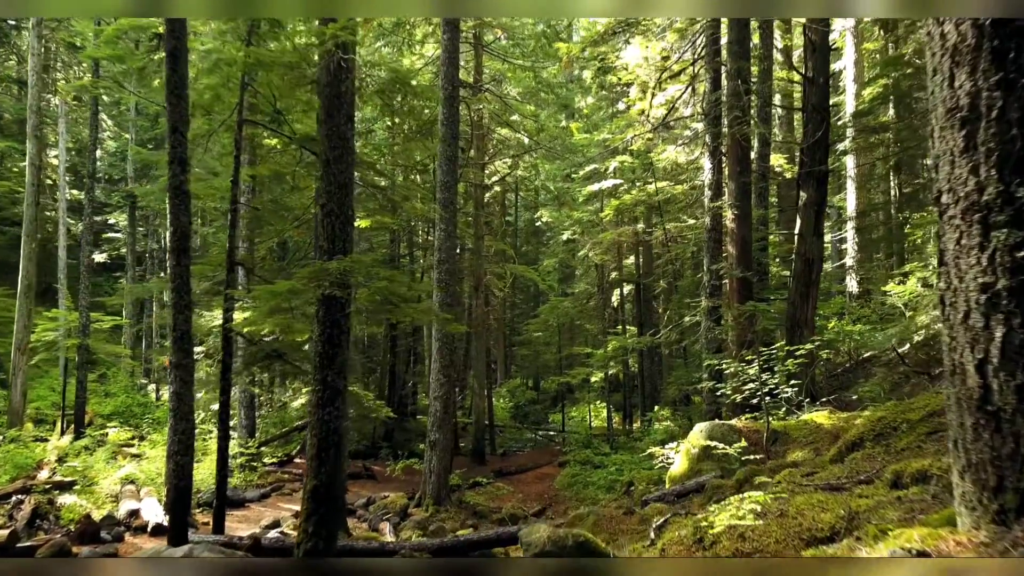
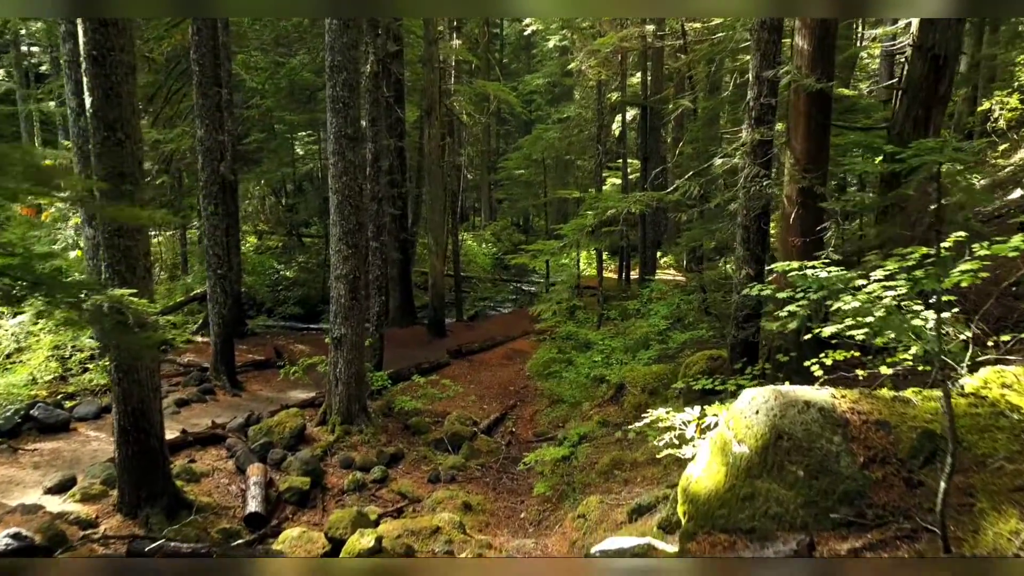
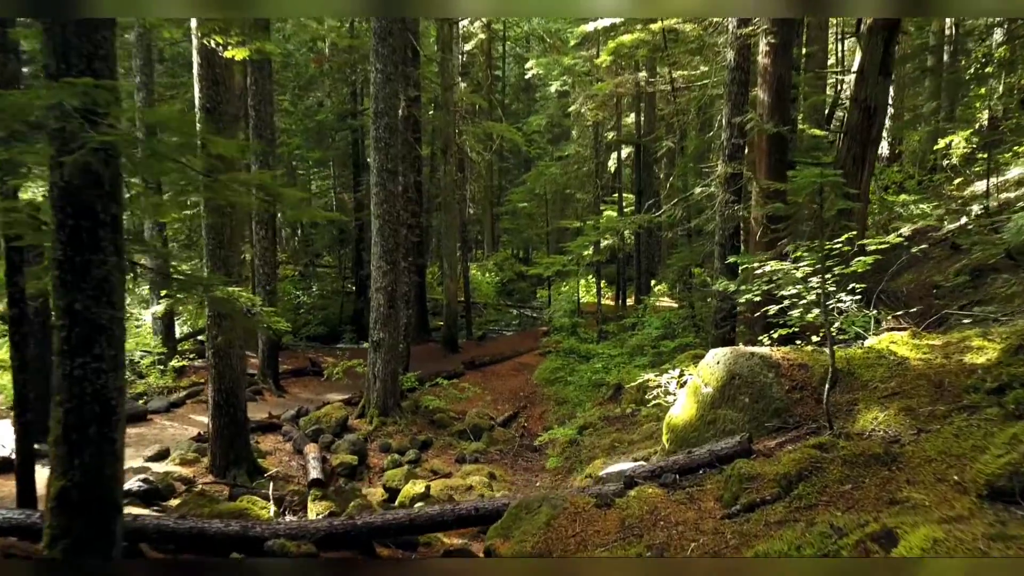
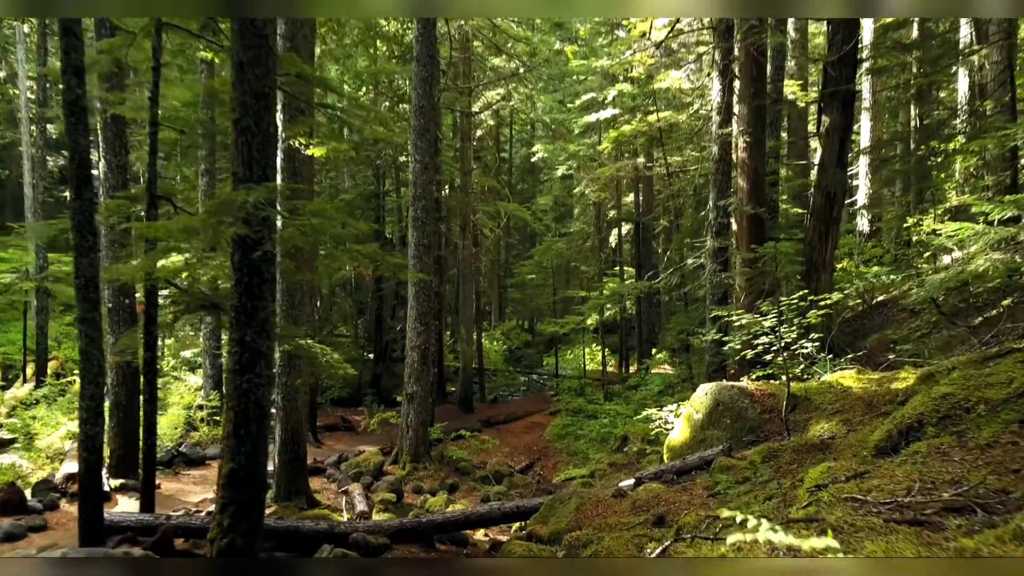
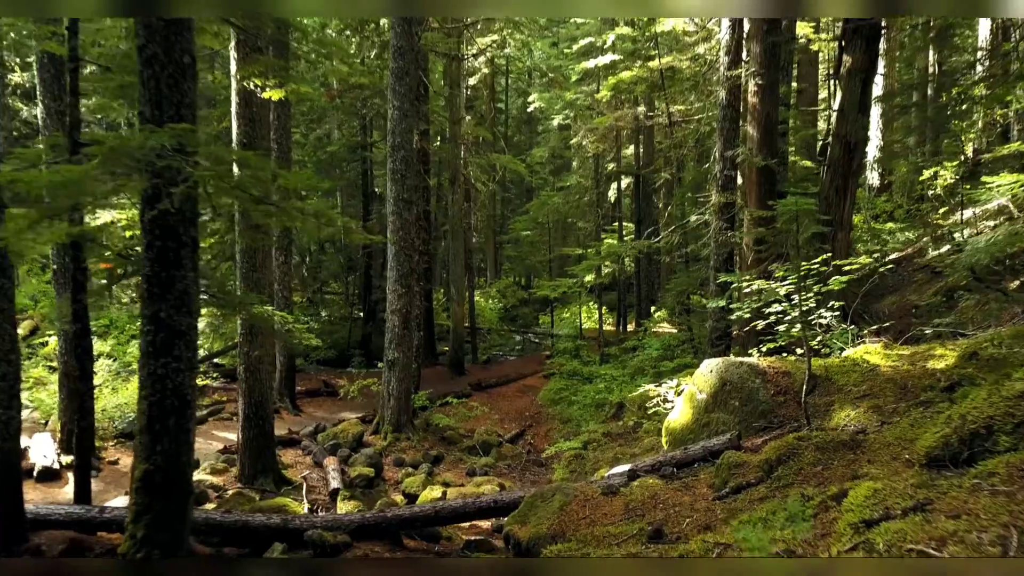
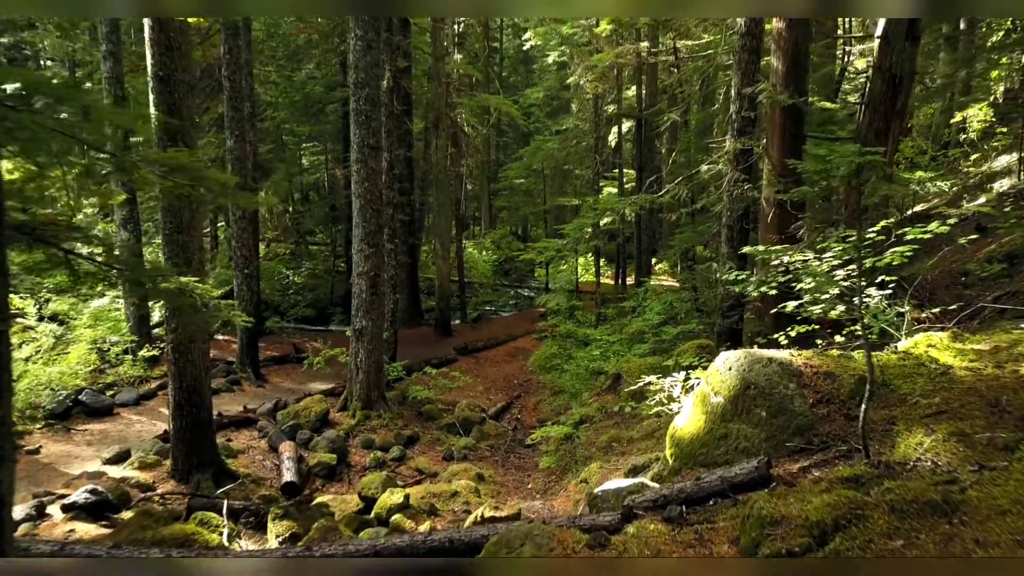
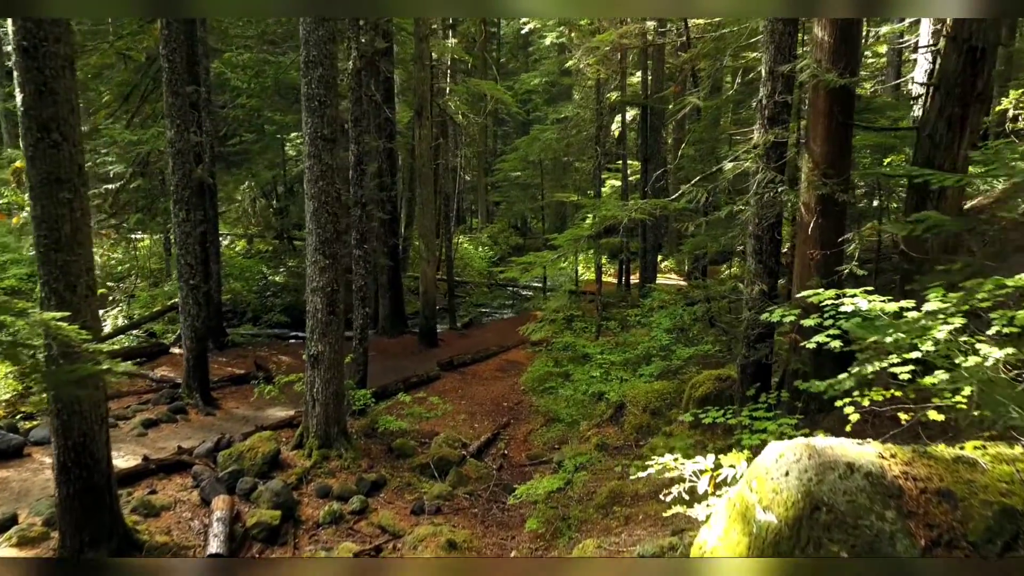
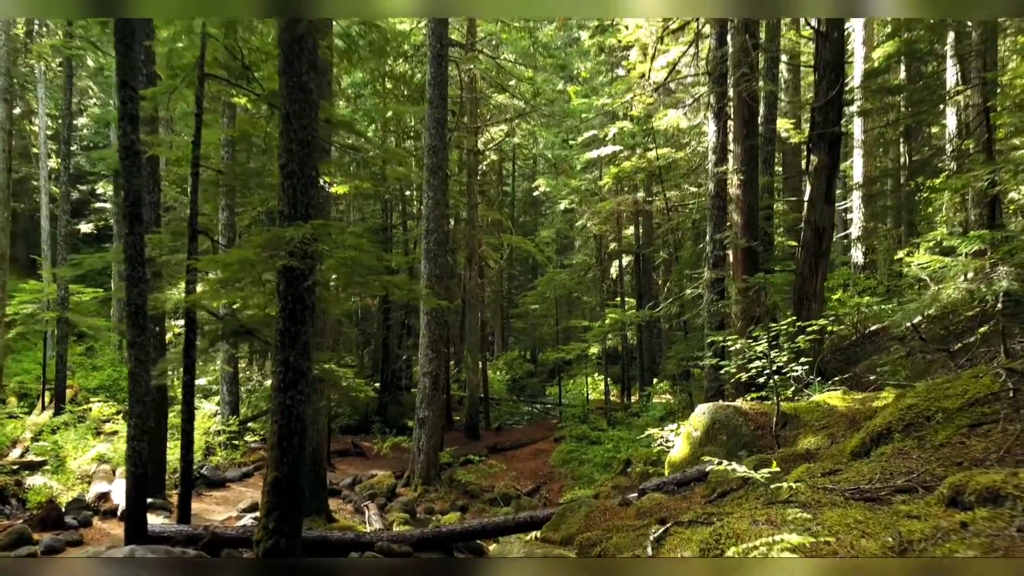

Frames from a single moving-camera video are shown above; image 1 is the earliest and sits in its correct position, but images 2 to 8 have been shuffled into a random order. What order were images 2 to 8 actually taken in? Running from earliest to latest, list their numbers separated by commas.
8, 4, 5, 3, 6, 2, 7
